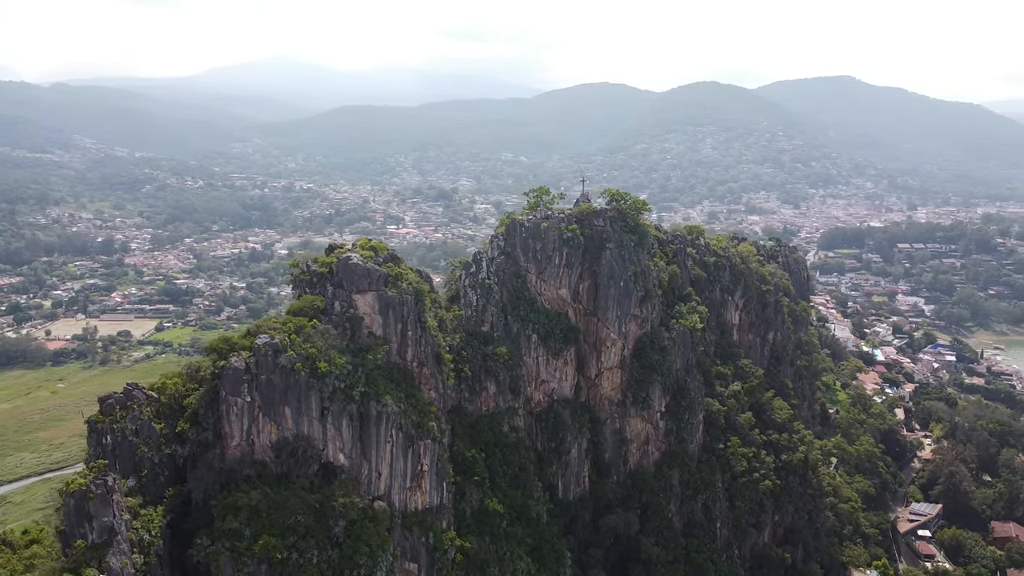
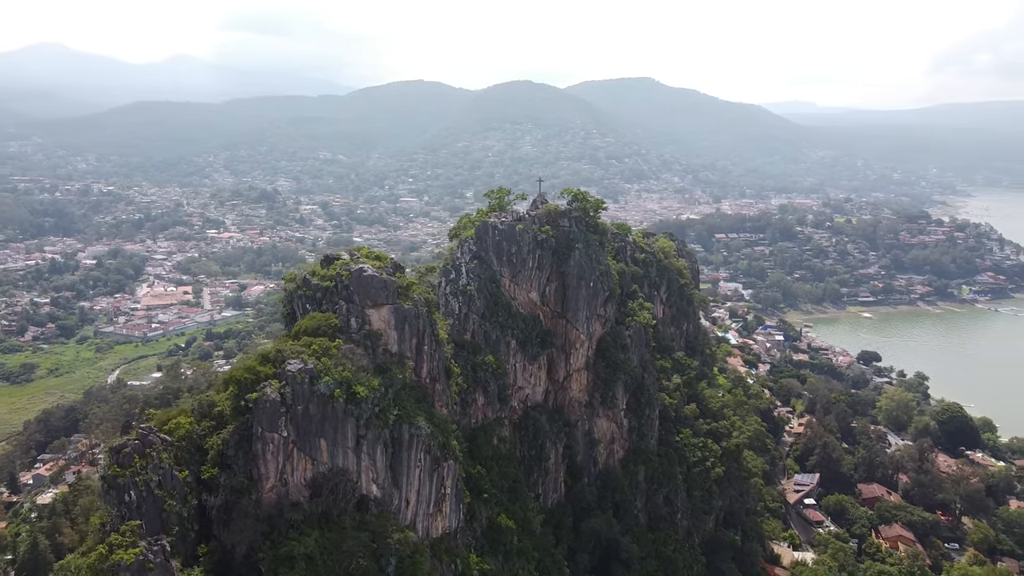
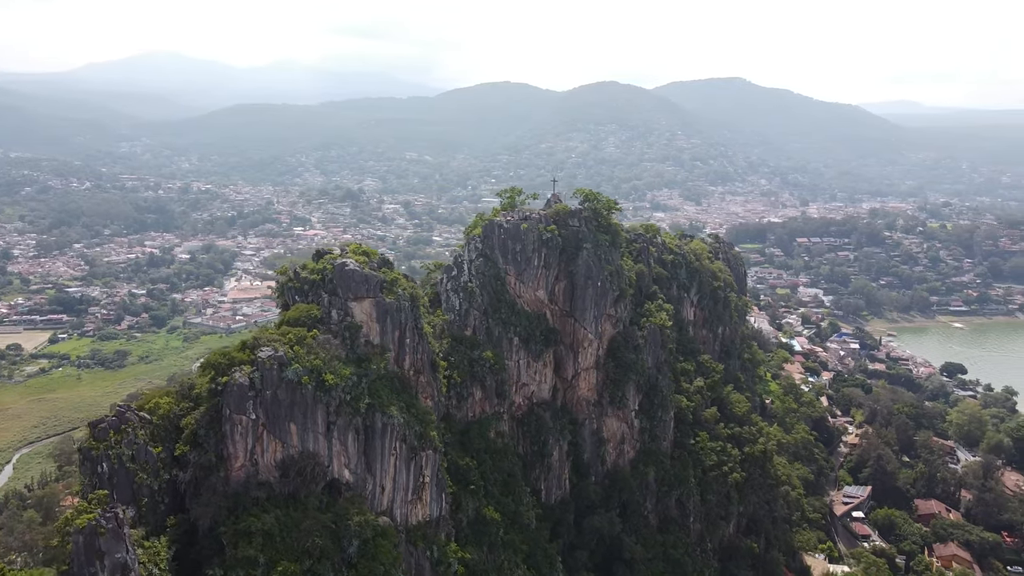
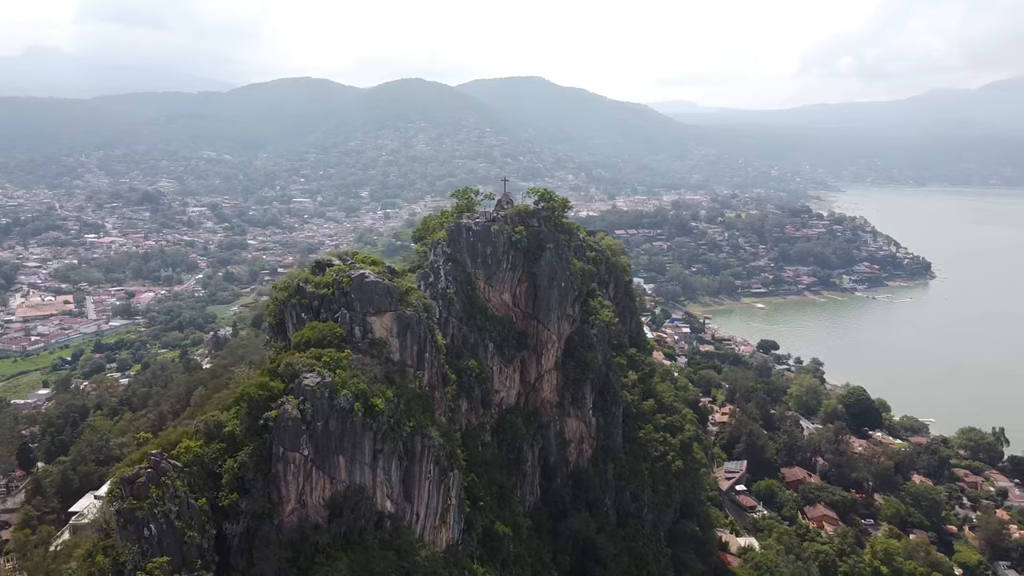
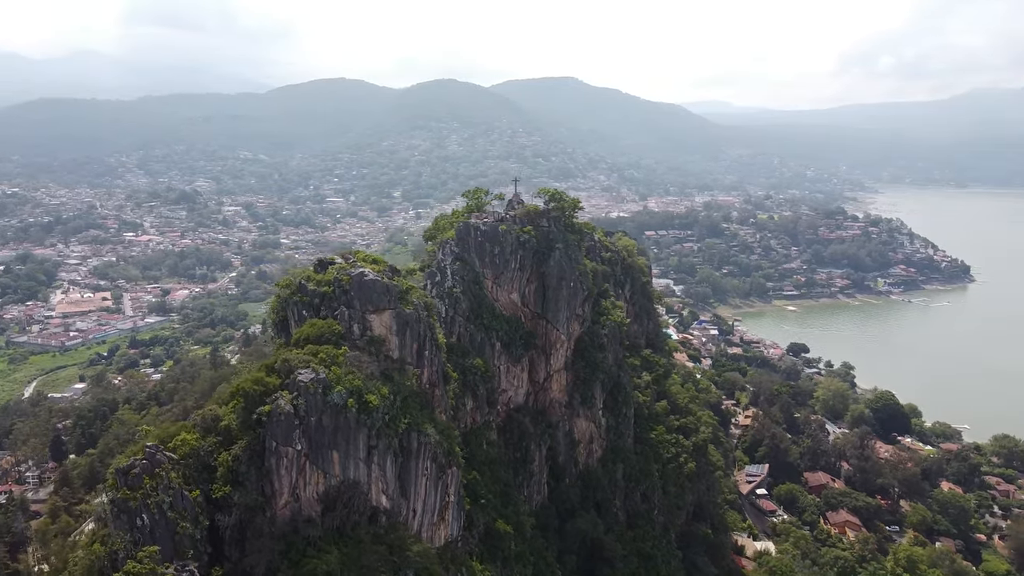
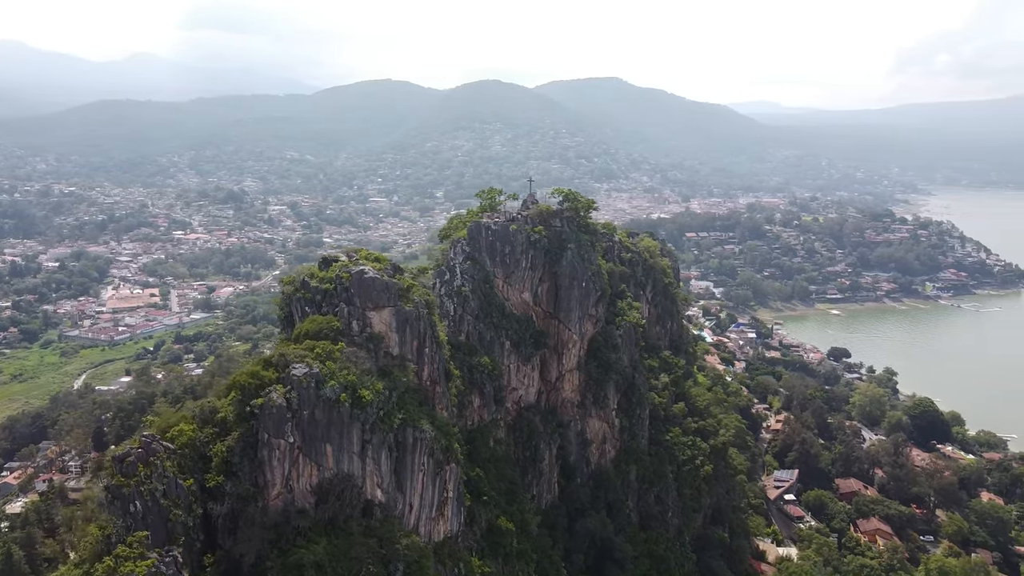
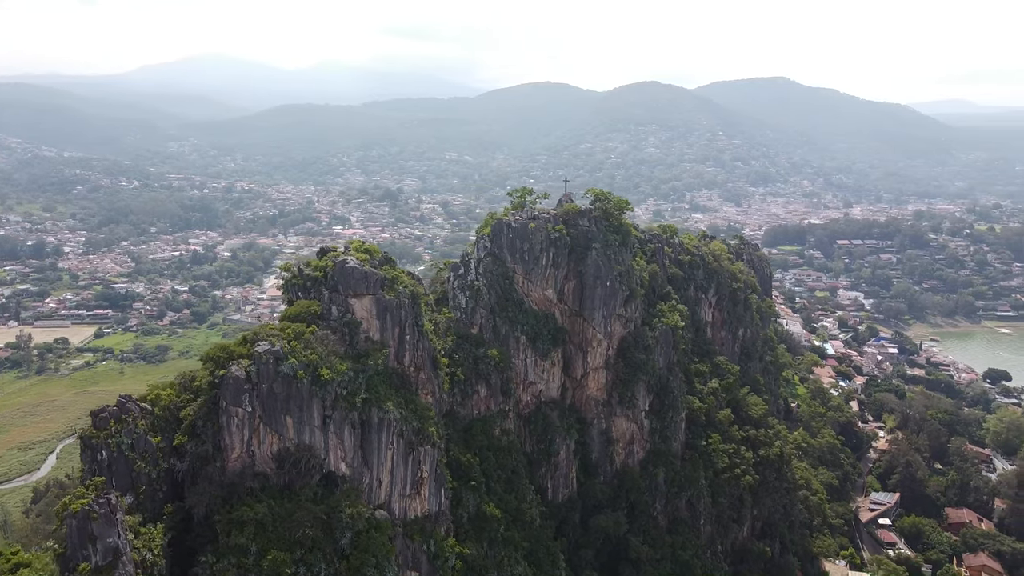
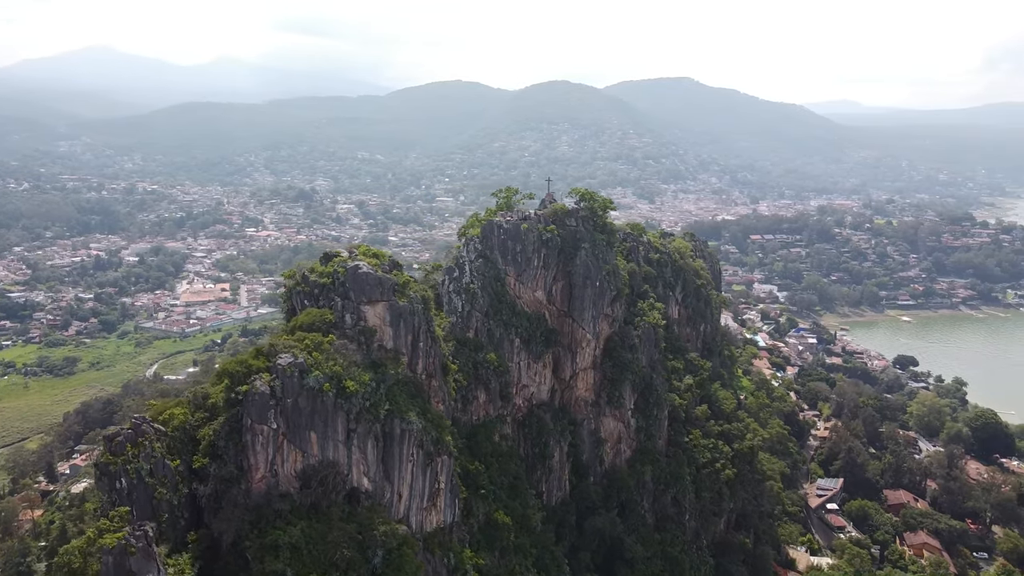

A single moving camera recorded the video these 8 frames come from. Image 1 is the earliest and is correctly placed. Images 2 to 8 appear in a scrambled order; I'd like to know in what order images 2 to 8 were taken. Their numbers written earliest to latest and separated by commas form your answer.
7, 3, 8, 2, 6, 5, 4
